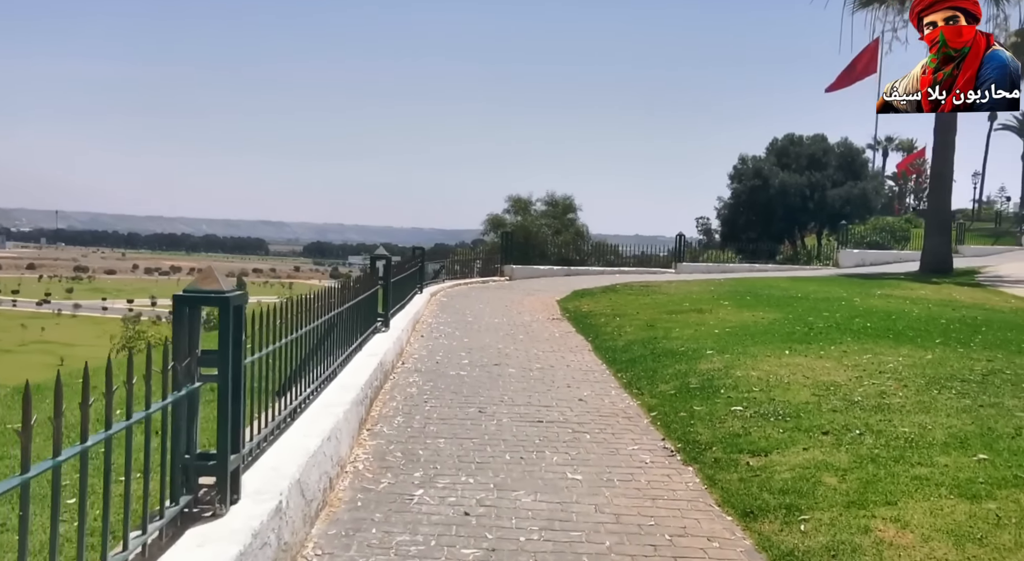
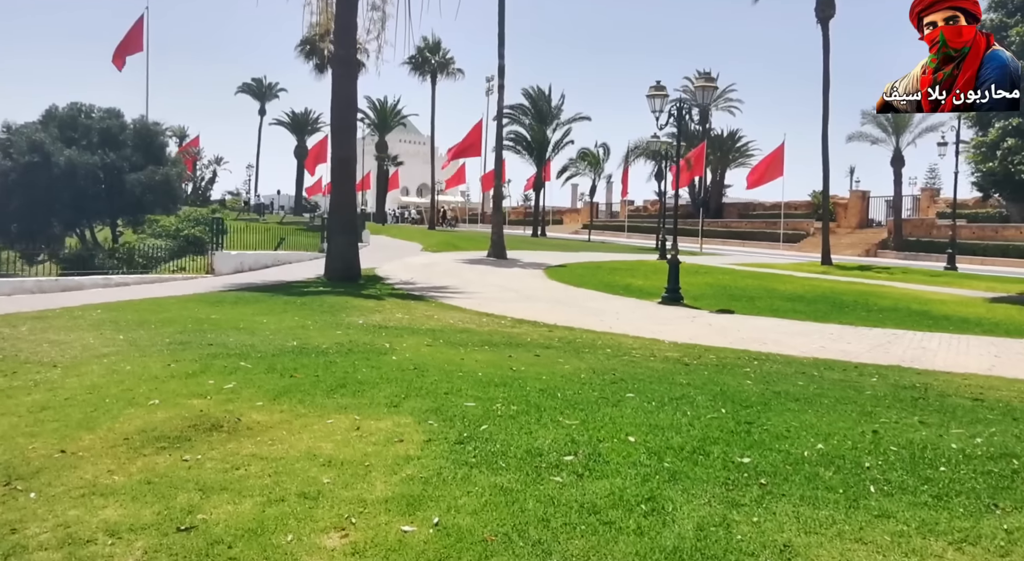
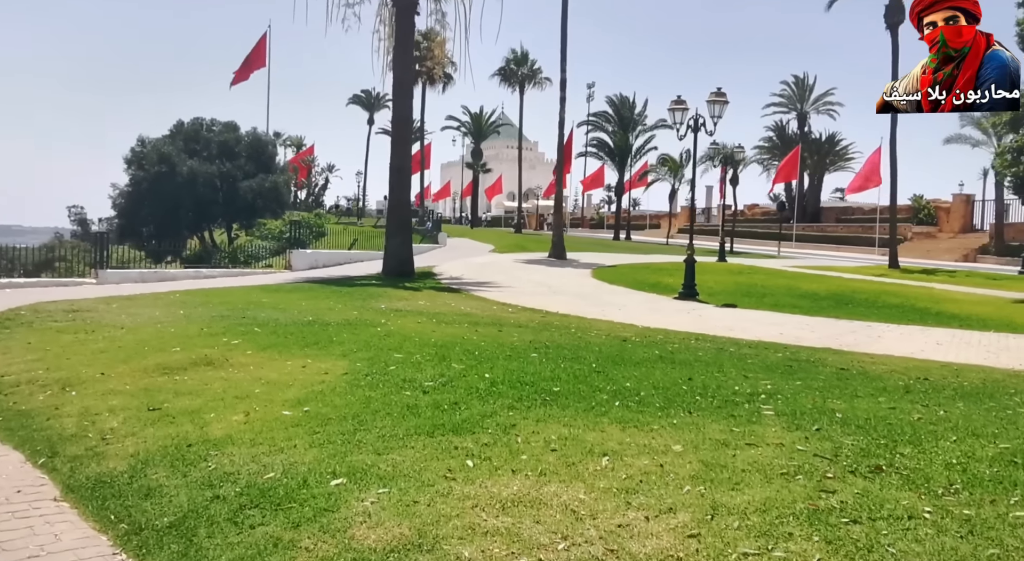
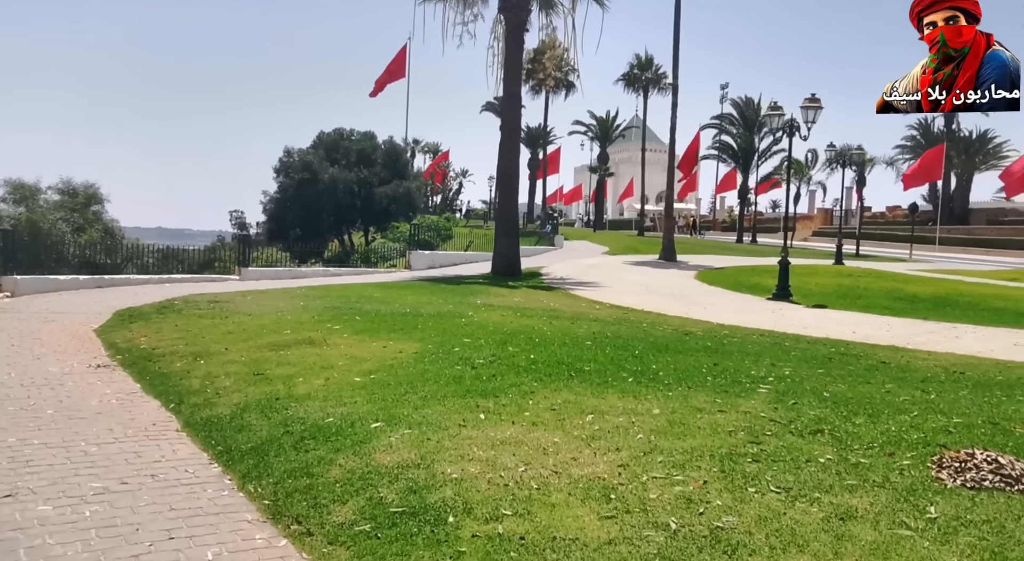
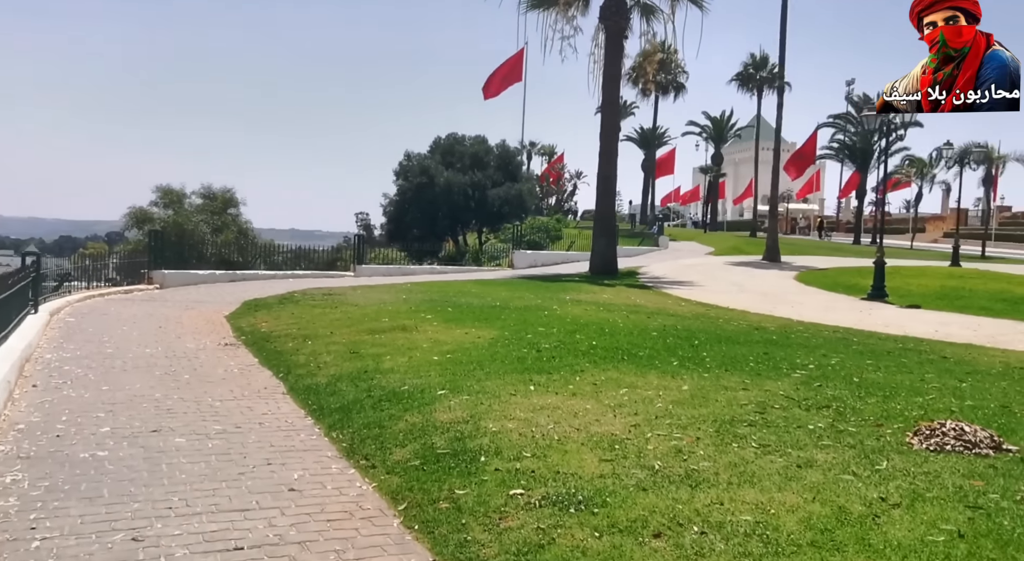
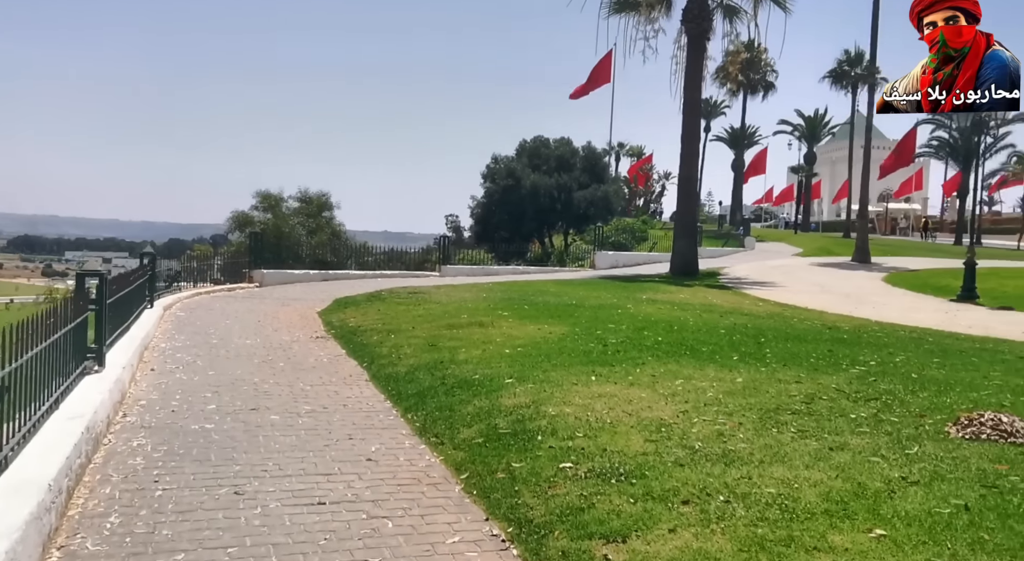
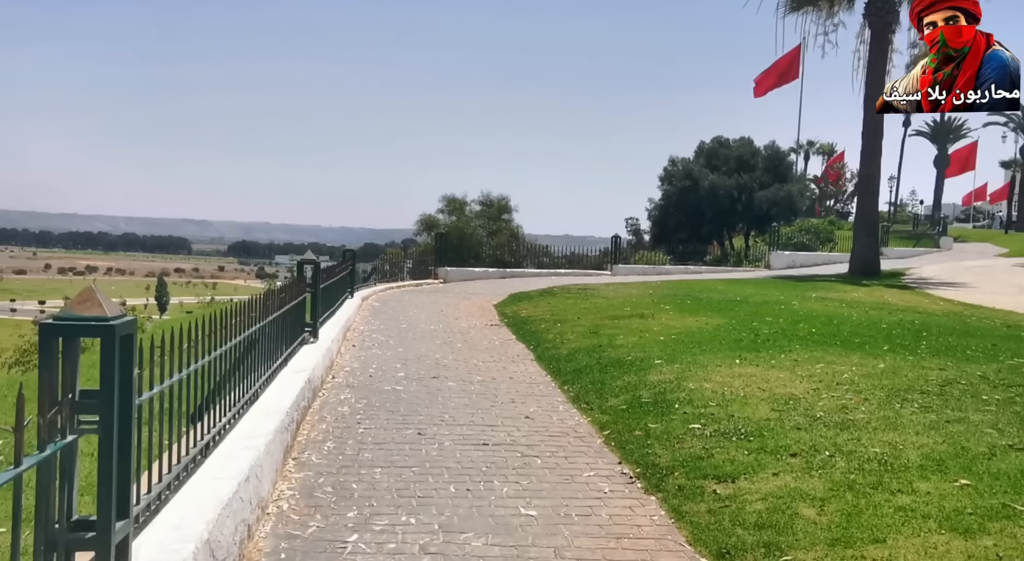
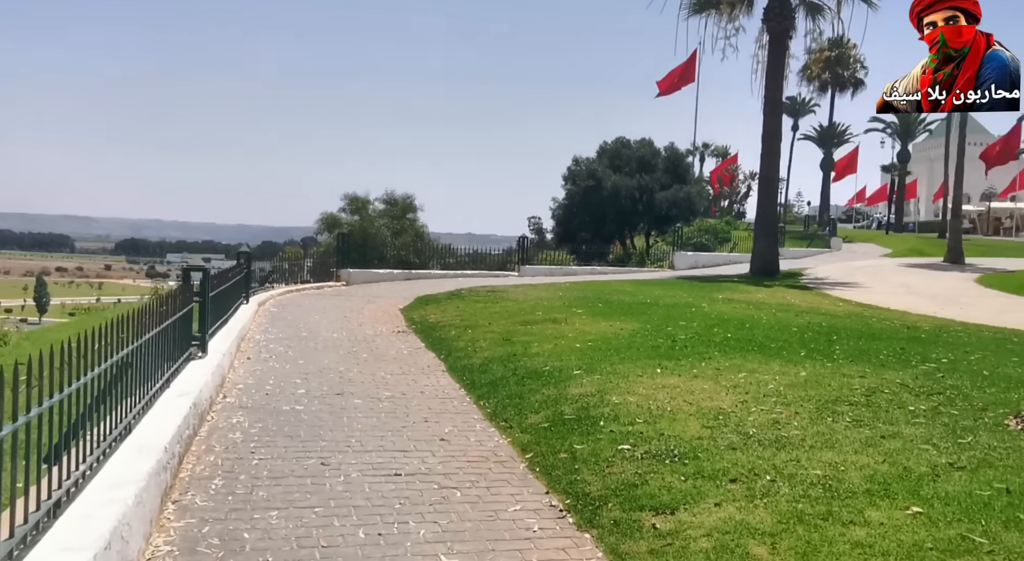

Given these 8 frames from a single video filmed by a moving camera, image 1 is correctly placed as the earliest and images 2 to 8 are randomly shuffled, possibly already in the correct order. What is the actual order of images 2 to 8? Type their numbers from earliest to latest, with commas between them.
7, 8, 6, 5, 4, 3, 2
